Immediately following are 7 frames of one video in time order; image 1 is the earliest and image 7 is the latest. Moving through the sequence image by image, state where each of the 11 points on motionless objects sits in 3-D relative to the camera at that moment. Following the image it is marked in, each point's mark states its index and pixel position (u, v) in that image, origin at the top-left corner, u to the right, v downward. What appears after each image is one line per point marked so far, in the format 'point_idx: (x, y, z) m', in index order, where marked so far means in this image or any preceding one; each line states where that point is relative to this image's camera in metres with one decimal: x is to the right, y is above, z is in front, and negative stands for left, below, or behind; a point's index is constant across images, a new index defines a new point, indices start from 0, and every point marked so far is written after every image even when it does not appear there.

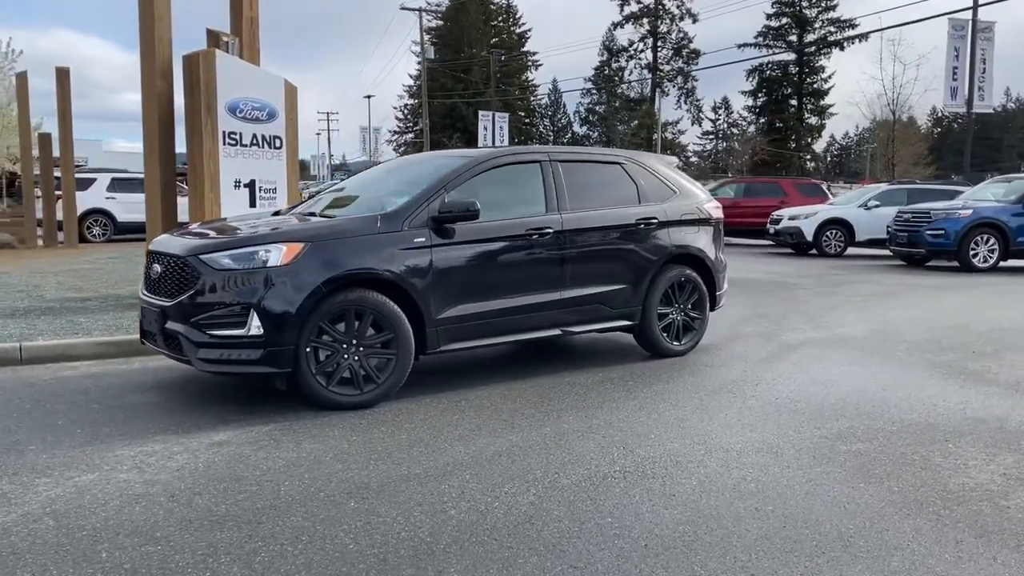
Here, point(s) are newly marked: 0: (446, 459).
0: (-0.3, -0.9, +4.5) m
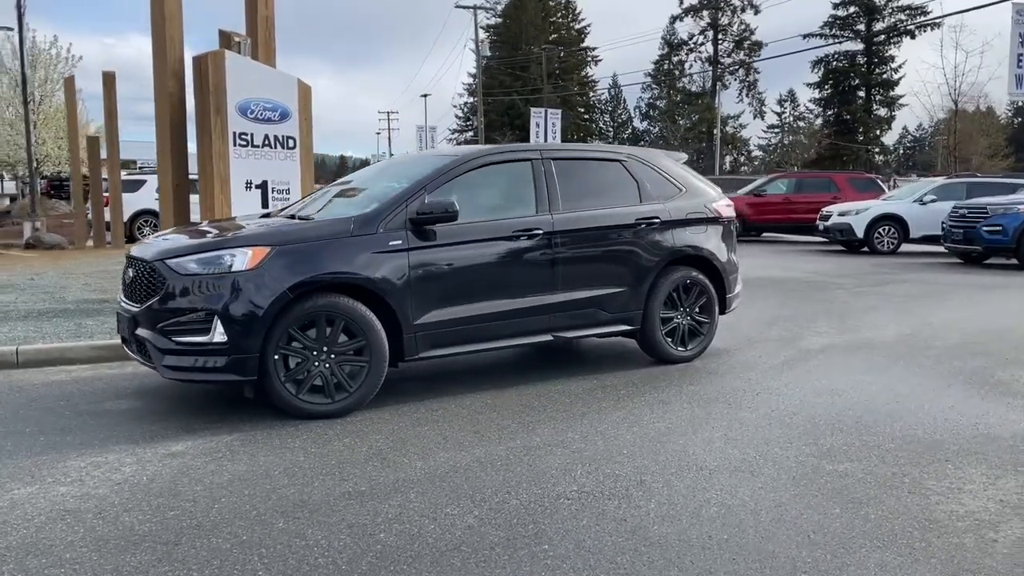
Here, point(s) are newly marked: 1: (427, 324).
0: (-0.6, -0.9, +4.3) m
1: (-0.6, -0.2, +5.7) m
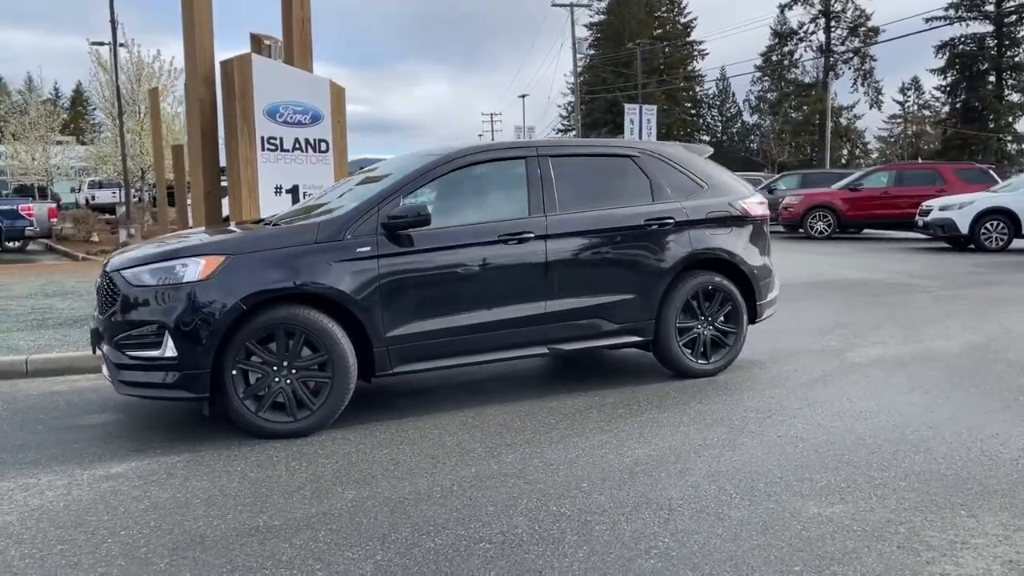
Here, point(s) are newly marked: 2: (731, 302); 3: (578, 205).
0: (-0.9, -1.0, +3.9) m
1: (-0.7, -0.3, +5.4) m
2: (+1.6, -0.1, +6.5) m
3: (+0.4, +0.6, +6.0) m
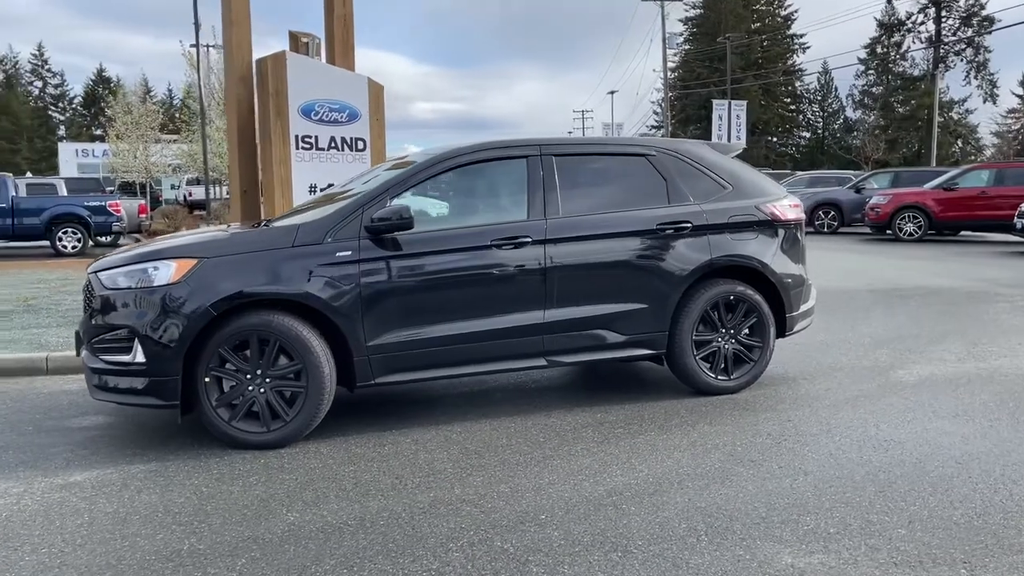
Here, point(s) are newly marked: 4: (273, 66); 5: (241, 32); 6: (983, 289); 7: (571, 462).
0: (-1.1, -1.0, +3.7) m
1: (-0.8, -0.3, +5.1) m
2: (+1.7, -0.2, +6.0) m
3: (+0.5, +0.5, +5.6) m
4: (-2.5, +2.2, +8.9) m
5: (-2.8, +2.7, +9.1) m
6: (+6.1, 0.0, +11.3) m
7: (+0.3, -0.9, +4.6) m
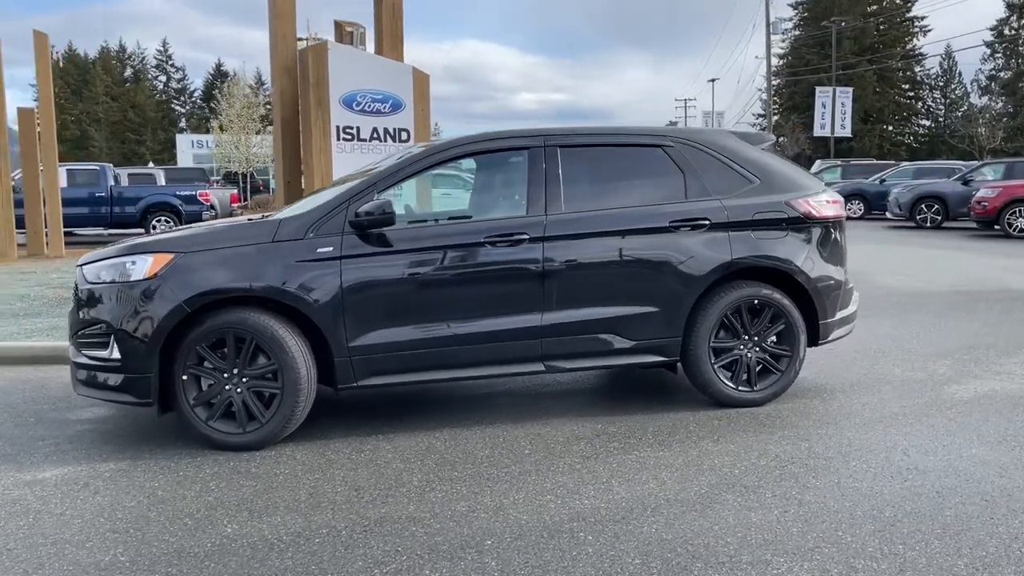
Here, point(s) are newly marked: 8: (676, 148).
0: (-1.3, -1.0, +3.5) m
1: (-0.8, -0.3, +4.9) m
2: (+1.7, -0.2, +5.5) m
3: (+0.5, +0.5, +5.2) m
4: (-2.0, +2.3, +8.9) m
5: (-2.3, +2.7, +9.0) m
6: (+6.7, -0.1, +10.3) m
7: (+0.2, -0.9, +4.2) m
8: (+1.0, +0.9, +5.5) m
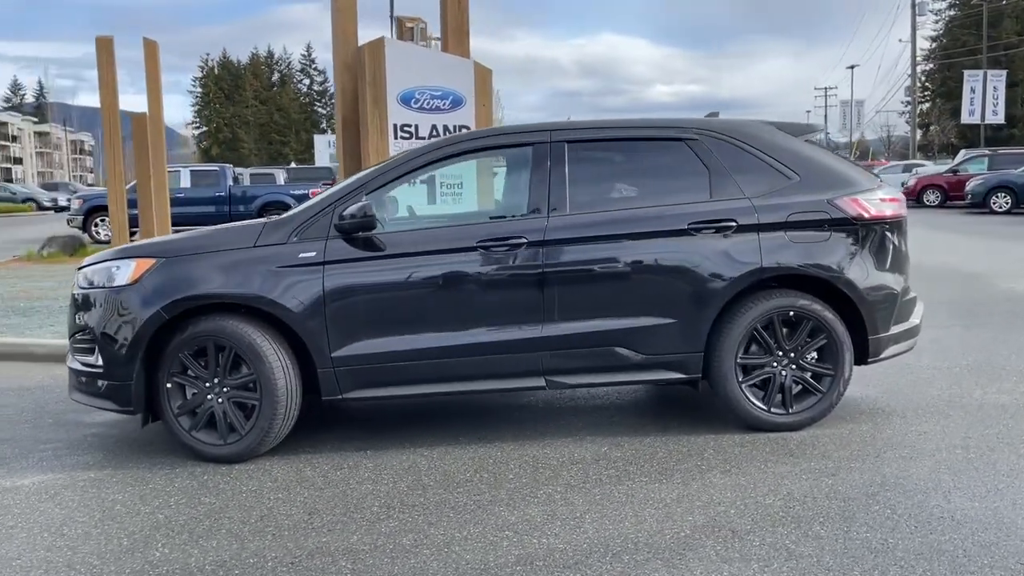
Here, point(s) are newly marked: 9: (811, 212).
0: (-1.5, -1.1, +3.4) m
1: (-0.8, -0.4, +4.6) m
2: (+1.7, -0.3, +4.8) m
3: (+0.5, +0.5, +4.8) m
4: (-1.4, +2.3, +8.7) m
5: (-1.7, +2.7, +8.9) m
6: (+7.4, -0.1, +8.8) m
7: (0.0, -1.0, +3.8) m
8: (+1.1, +0.8, +4.9) m
9: (+1.7, +0.4, +4.8) m
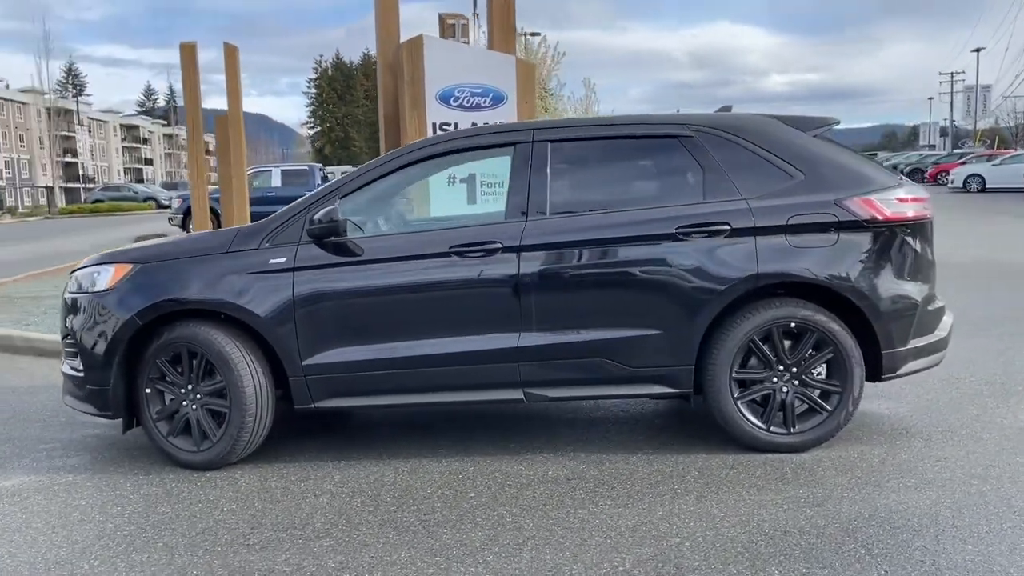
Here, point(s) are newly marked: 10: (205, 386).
0: (-1.8, -1.1, +3.4) m
1: (-1.0, -0.4, +4.5) m
2: (+1.6, -0.3, +4.4) m
3: (+0.4, +0.4, +4.5) m
4: (-1.0, +2.3, +8.6) m
5: (-1.3, +2.7, +8.9) m
6: (+7.7, -0.2, +7.7) m
7: (-0.2, -1.0, +3.6) m
8: (+1.0, +0.8, +4.6) m
9: (+1.5, +0.4, +4.4) m
10: (-1.6, -0.5, +4.5) m
